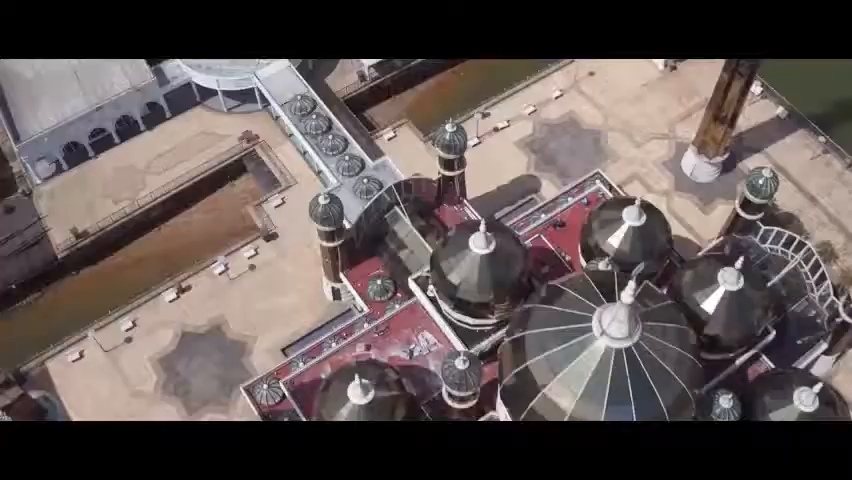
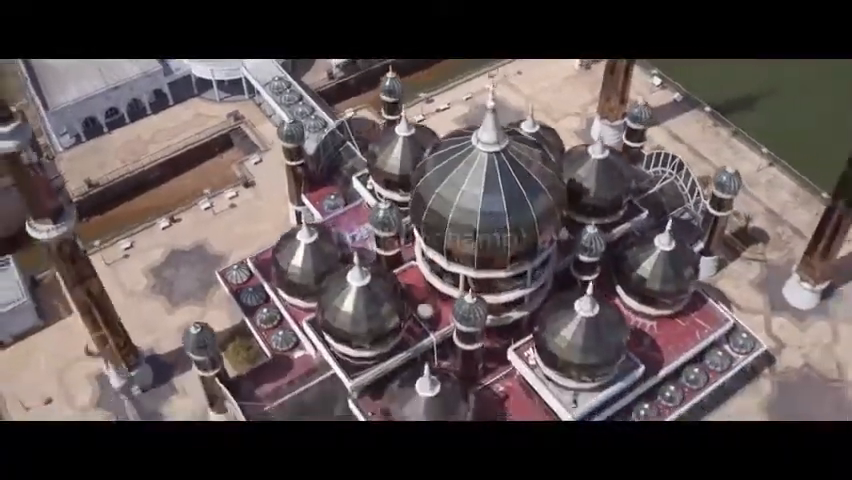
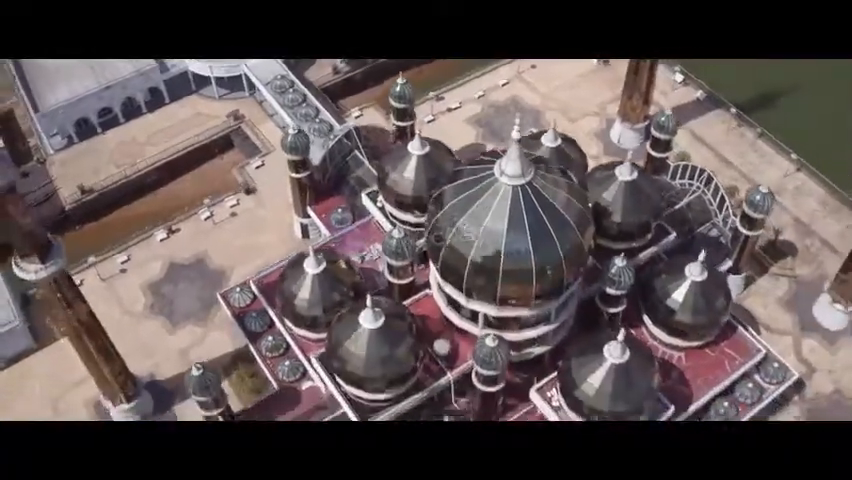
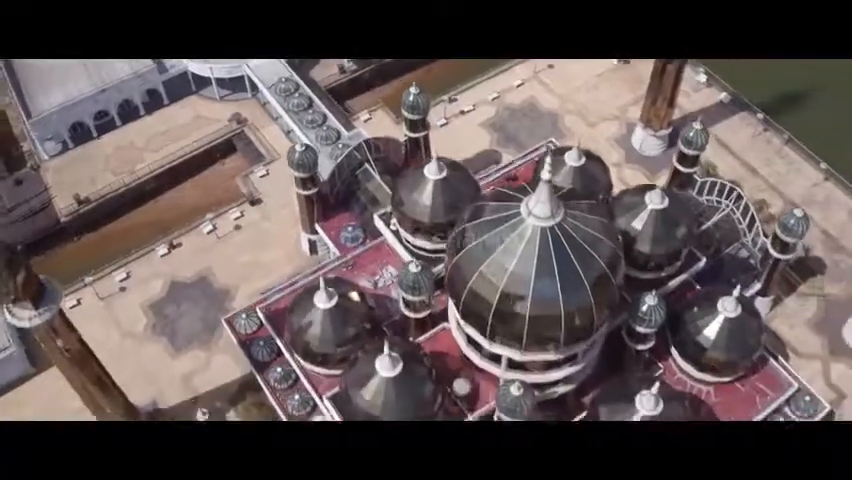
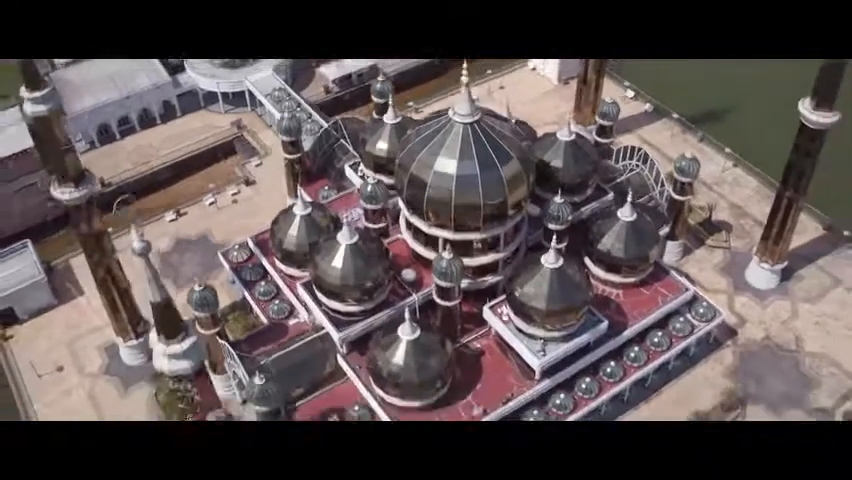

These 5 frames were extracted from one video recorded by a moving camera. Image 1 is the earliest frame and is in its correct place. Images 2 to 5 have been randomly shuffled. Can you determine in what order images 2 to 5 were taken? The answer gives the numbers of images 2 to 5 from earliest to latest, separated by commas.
4, 3, 2, 5
